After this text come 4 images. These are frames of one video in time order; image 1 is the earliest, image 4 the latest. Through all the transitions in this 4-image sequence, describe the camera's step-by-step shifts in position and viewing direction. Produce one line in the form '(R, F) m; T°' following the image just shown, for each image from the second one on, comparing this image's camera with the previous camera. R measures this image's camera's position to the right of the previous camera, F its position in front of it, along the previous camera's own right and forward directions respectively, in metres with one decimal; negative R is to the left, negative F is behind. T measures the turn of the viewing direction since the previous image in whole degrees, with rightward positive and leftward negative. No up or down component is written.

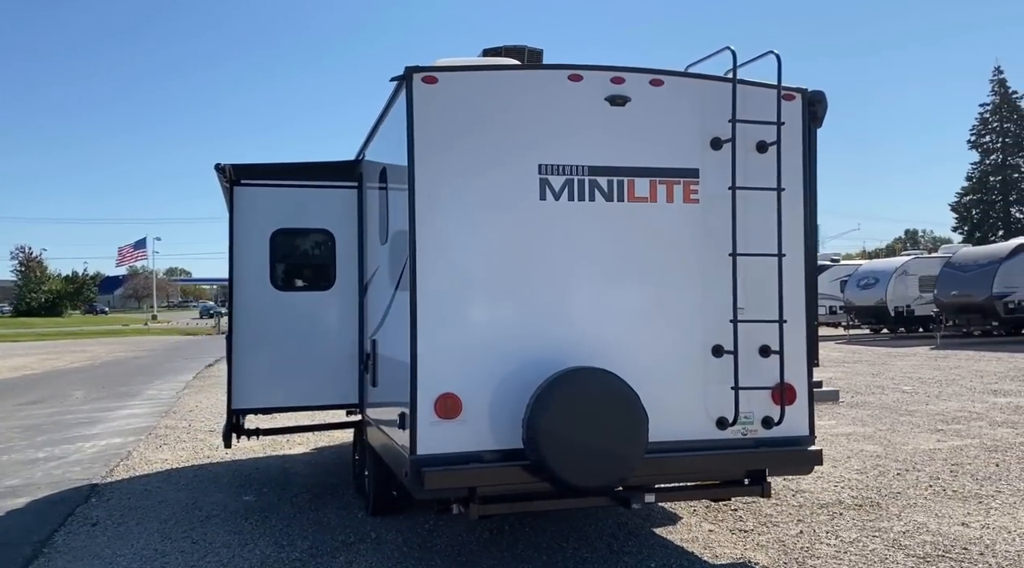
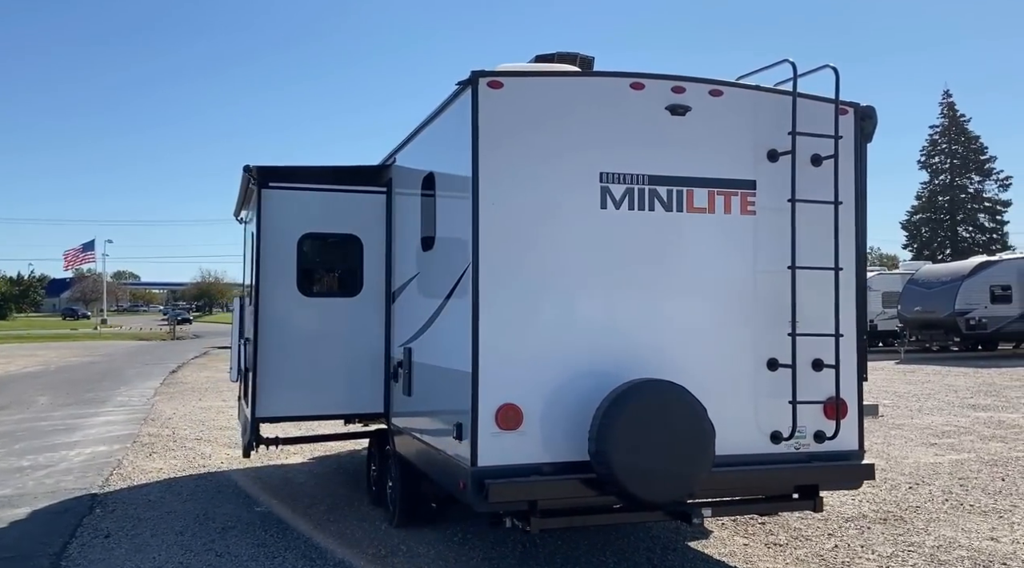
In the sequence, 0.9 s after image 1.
(-0.6, +0.1) m; +3°
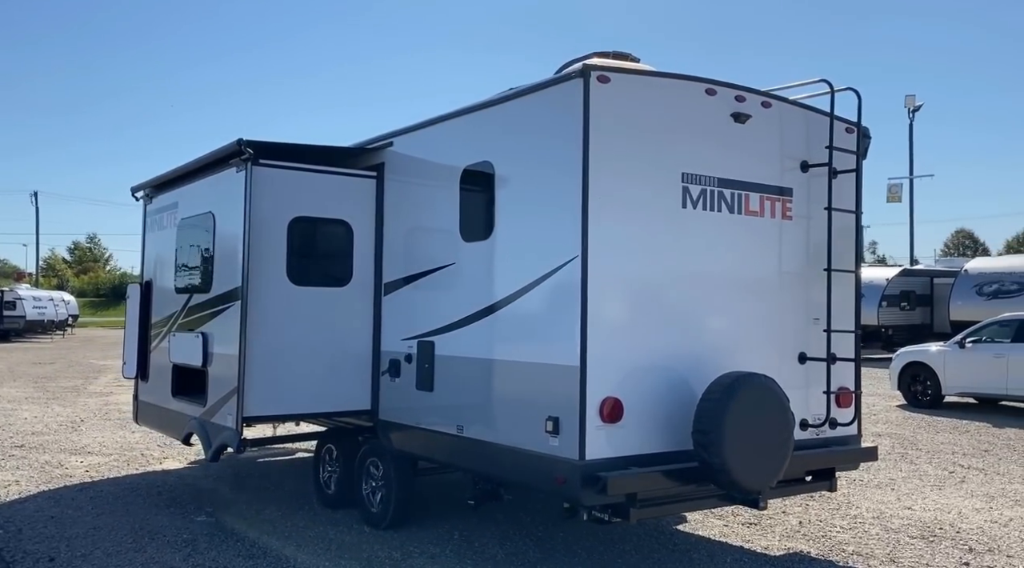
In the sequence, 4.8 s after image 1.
(-2.2, +0.4) m; +18°
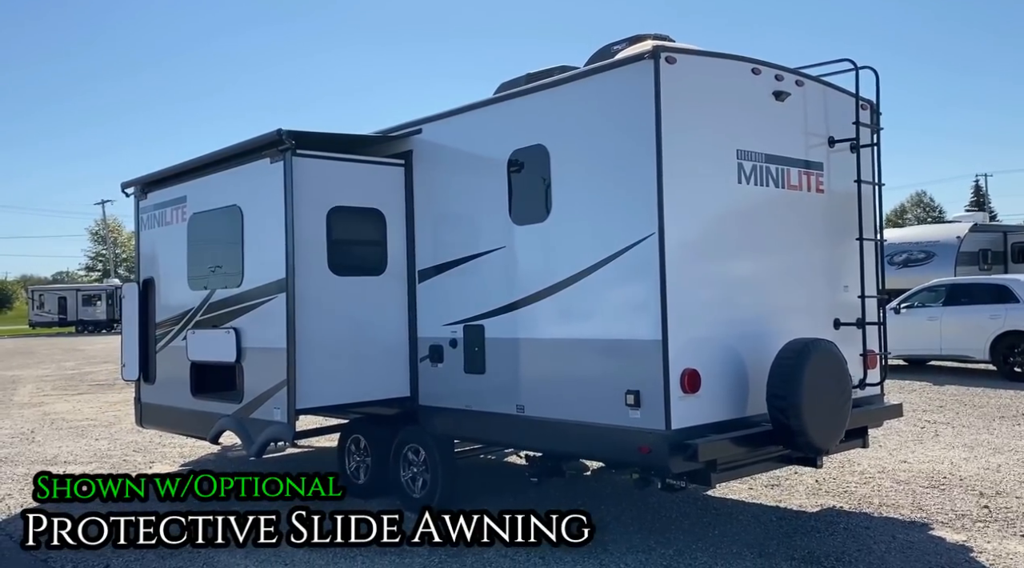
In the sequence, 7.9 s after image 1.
(-1.1, 0.0) m; +7°
